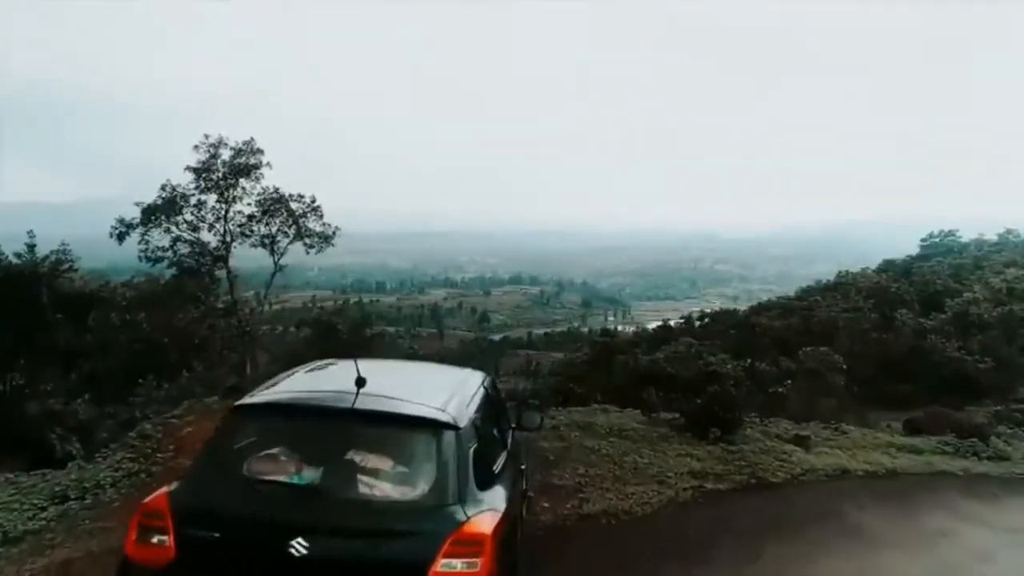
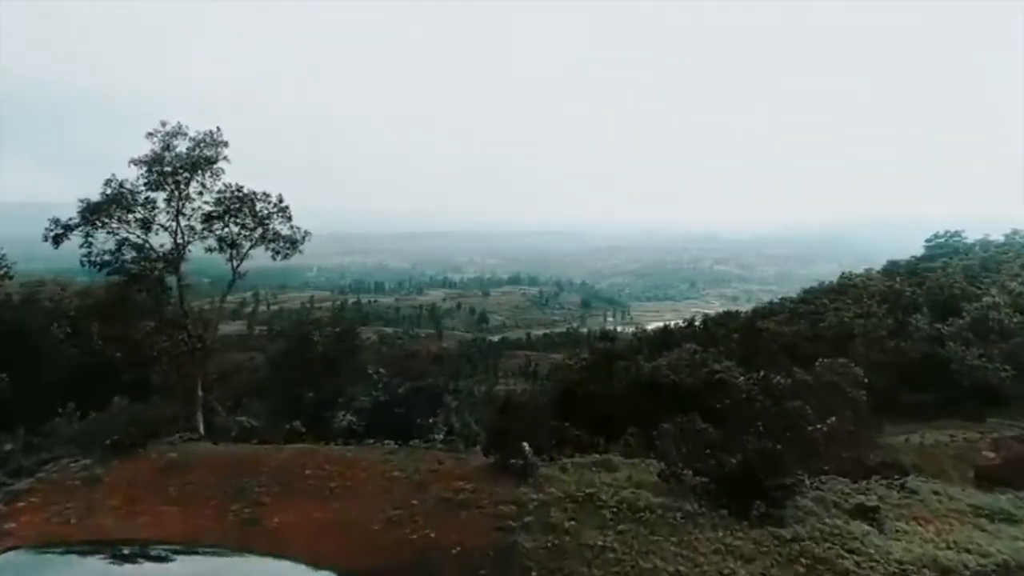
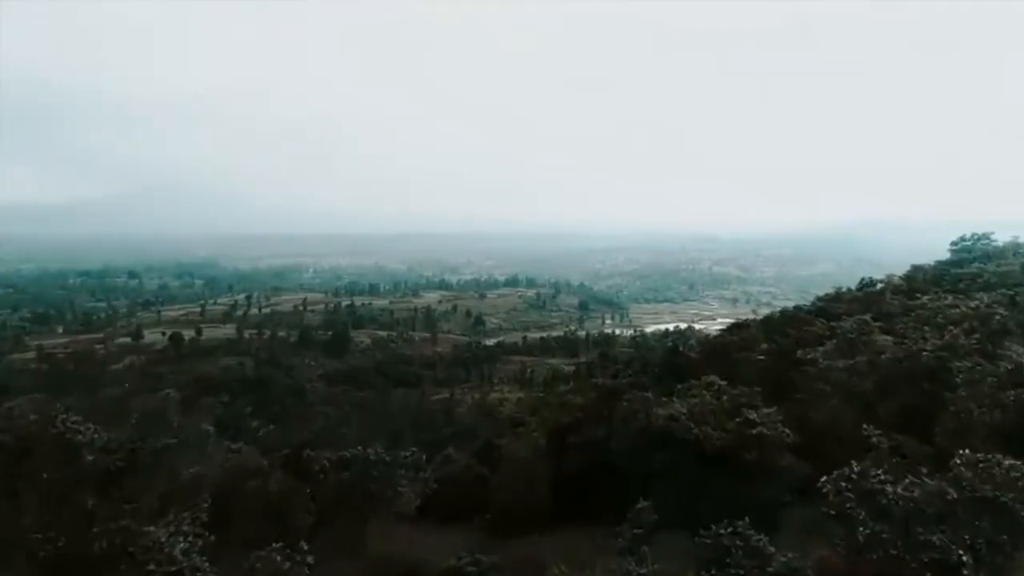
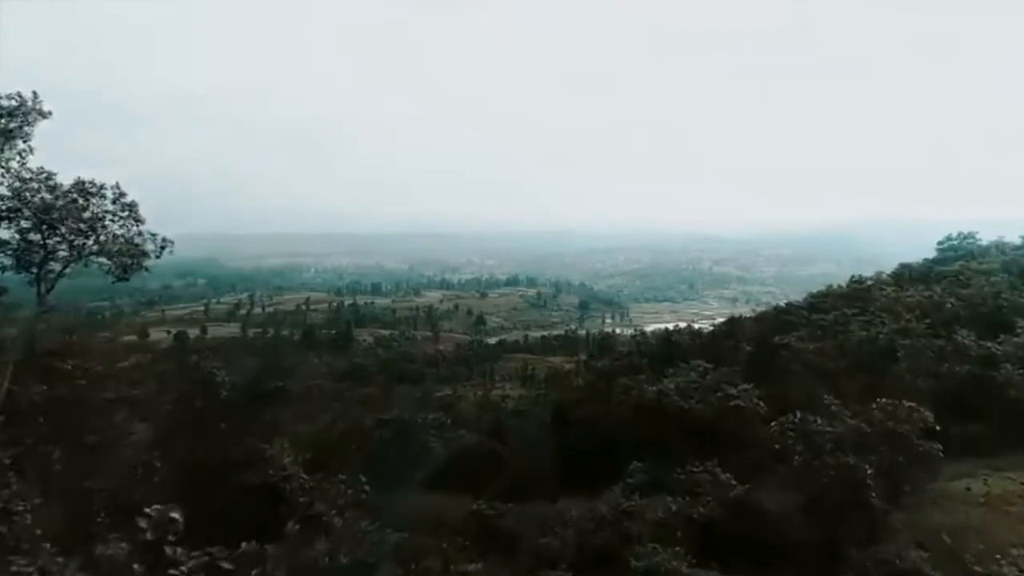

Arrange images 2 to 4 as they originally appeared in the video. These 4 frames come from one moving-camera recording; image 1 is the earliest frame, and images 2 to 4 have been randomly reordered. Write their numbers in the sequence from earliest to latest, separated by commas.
2, 4, 3
